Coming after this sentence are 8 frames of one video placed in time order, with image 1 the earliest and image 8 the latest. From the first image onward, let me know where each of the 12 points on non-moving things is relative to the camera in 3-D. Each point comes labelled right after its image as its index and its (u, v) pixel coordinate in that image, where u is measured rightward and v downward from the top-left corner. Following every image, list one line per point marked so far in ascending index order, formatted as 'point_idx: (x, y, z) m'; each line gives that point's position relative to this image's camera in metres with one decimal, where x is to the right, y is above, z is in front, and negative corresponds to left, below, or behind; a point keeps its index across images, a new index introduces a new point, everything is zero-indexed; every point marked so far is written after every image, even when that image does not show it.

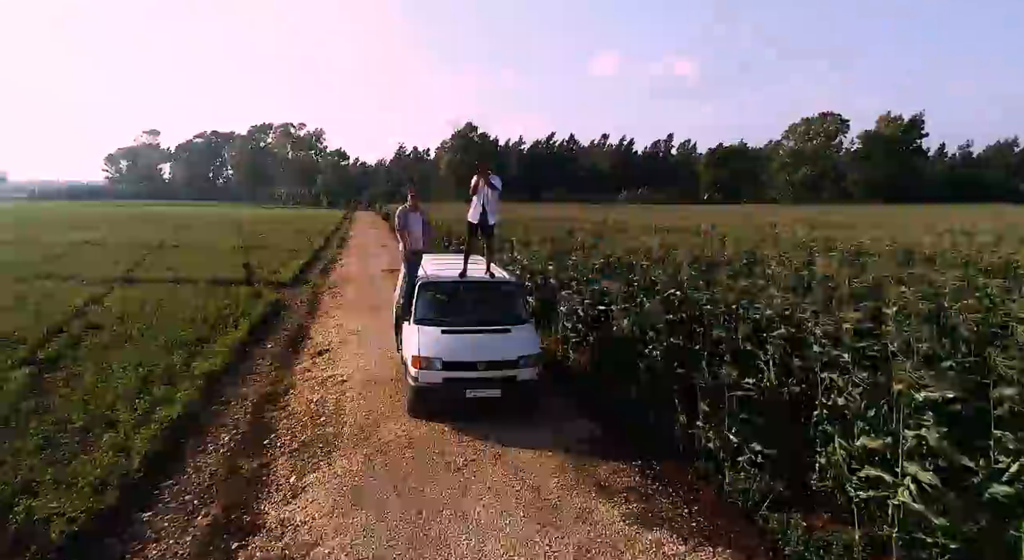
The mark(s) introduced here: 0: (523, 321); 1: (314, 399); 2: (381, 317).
0: (+0.1, -0.5, +7.5) m
1: (-2.8, -1.7, +8.5) m
2: (-3.8, -0.9, +15.9) m
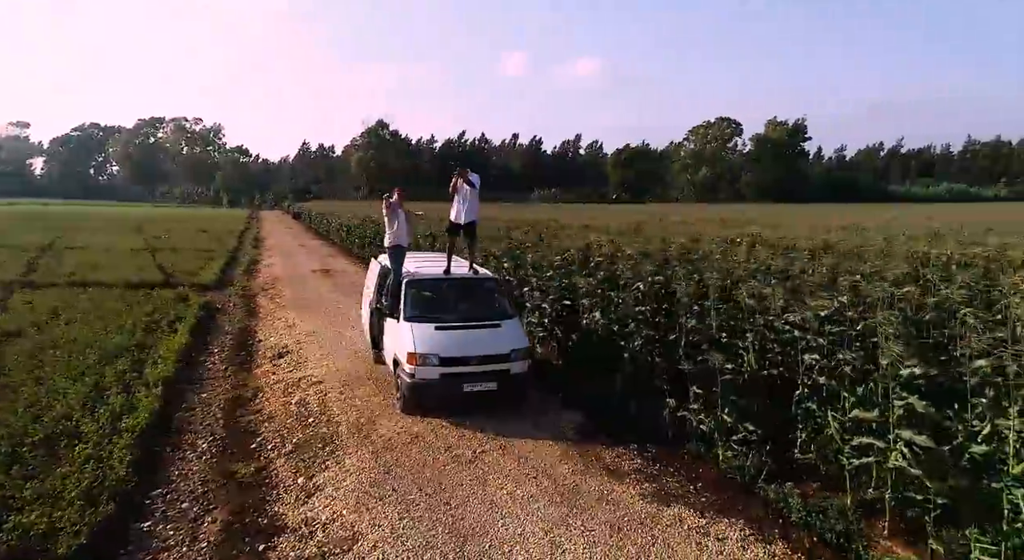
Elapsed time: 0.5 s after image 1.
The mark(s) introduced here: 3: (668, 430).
0: (0.0, -0.4, +7.7) m
1: (-3.0, -1.7, +8.3) m
2: (-5.0, -0.9, +15.6) m
3: (+1.8, -1.7, +6.8) m
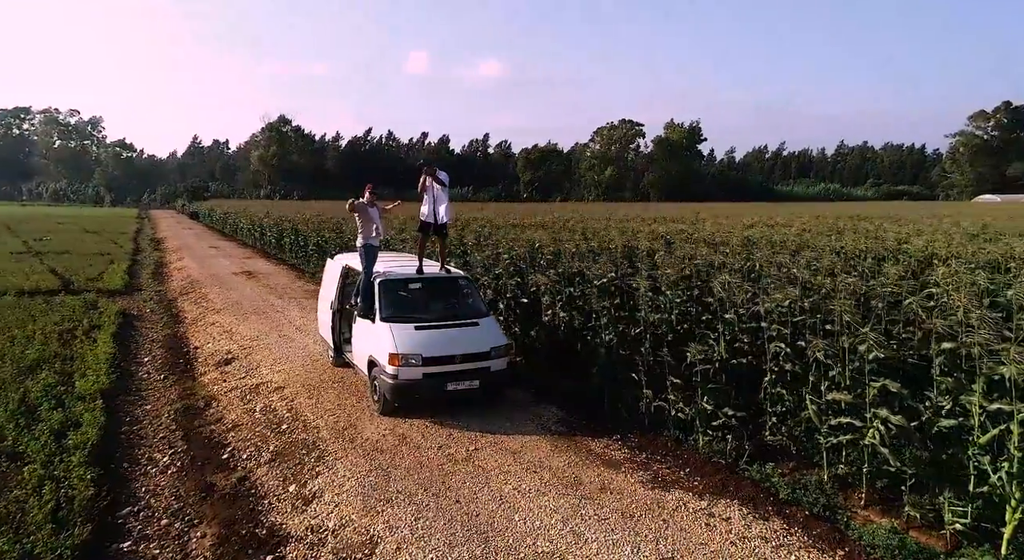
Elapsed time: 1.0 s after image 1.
0: (-0.3, -0.4, +7.7) m
1: (-3.4, -1.7, +7.9) m
2: (-6.3, -1.0, +14.9) m
3: (+1.6, -1.6, +7.1) m
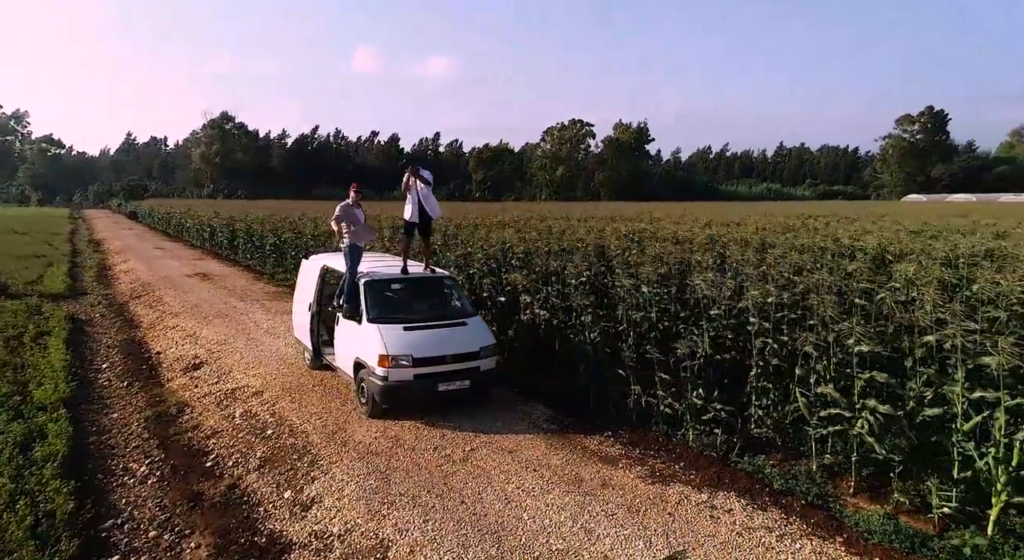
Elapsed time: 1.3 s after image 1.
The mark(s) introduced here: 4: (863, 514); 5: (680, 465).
0: (-0.5, -0.4, +7.7) m
1: (-3.6, -1.7, +7.7) m
2: (-6.9, -1.0, +14.4) m
3: (+1.4, -1.6, +7.2) m
4: (+2.7, -1.8, +4.7) m
5: (+1.6, -1.8, +5.8) m
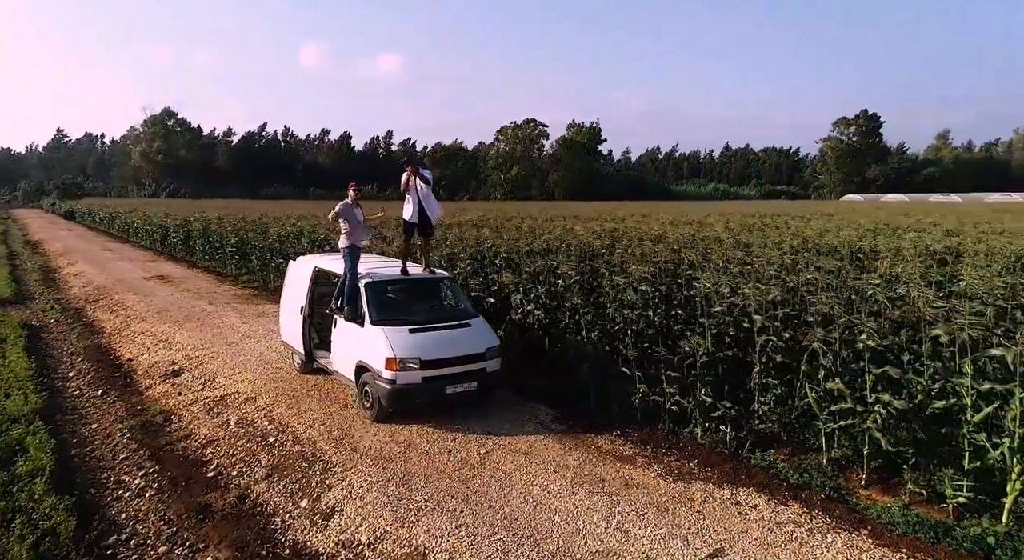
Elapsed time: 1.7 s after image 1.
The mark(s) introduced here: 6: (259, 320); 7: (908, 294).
0: (-0.5, -0.4, +7.6) m
1: (-3.5, -1.7, +7.4) m
2: (-7.3, -1.1, +13.9) m
3: (+1.5, -1.6, +7.3) m
4: (+3.0, -1.8, +4.8) m
5: (+1.8, -1.8, +5.8) m
6: (-6.0, -0.9, +13.9) m
7: (+4.6, -0.2, +7.0) m
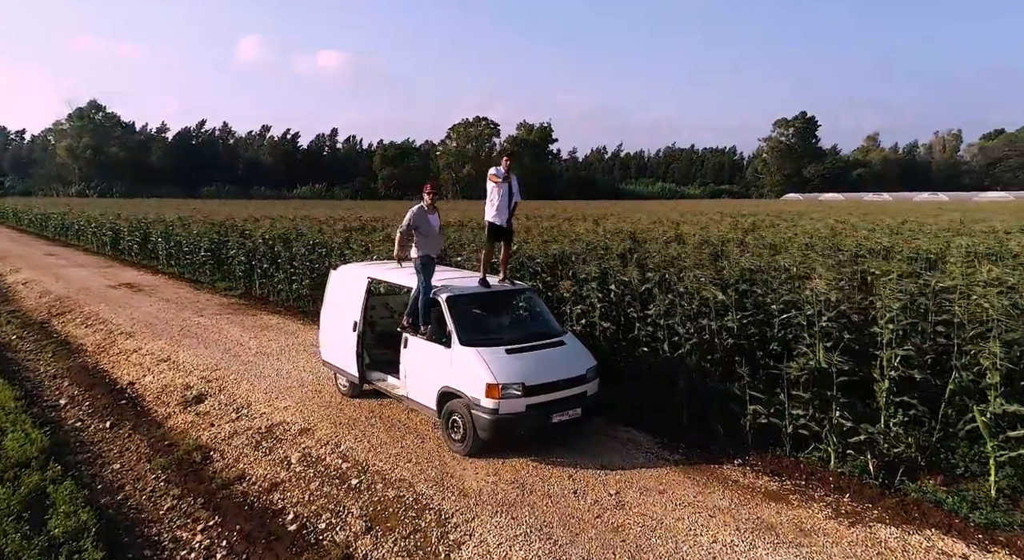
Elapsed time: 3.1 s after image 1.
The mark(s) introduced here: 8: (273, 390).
0: (+0.6, -0.6, +6.9) m
1: (-2.4, -1.9, +6.5) m
2: (-6.7, -1.3, +12.7) m
3: (+2.6, -1.7, +6.7) m
4: (+4.2, -1.9, +4.3) m
5: (+2.9, -1.9, +5.2) m
6: (-5.4, -1.2, +12.8) m
7: (+5.6, -0.2, +6.5) m
8: (-3.4, -1.6, +8.7) m
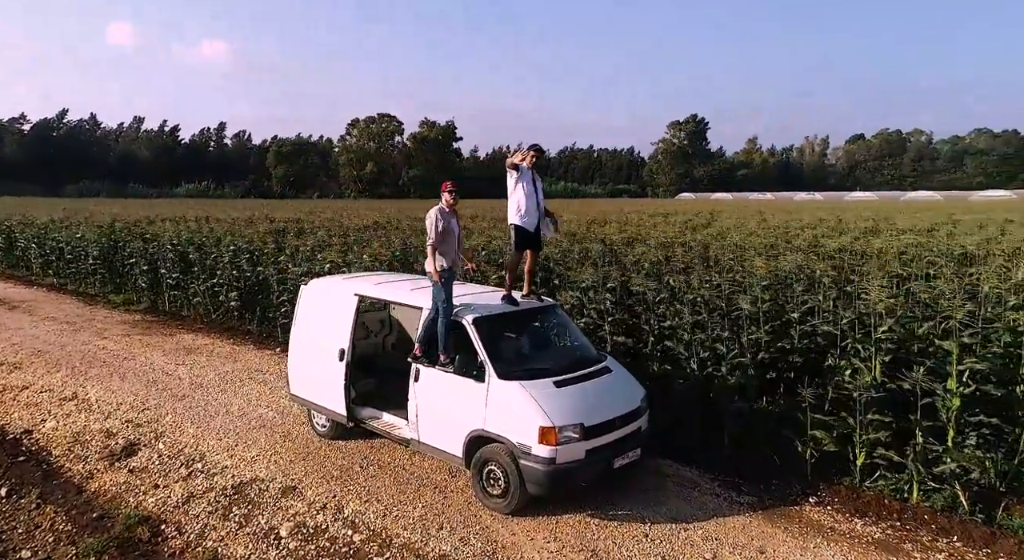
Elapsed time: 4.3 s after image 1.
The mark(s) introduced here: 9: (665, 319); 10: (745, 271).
0: (+0.8, -0.7, +5.9) m
1: (-2.0, -2.1, +5.1) m
2: (-7.2, -1.6, +10.7) m
3: (+2.9, -1.8, +6.0) m
4: (+4.8, -2.0, +4.0) m
5: (+3.5, -2.0, +4.7) m
6: (-5.9, -1.4, +10.9) m
7: (+5.9, -0.3, +6.4) m
8: (-3.3, -1.8, +7.1) m
9: (+1.8, -0.4, +7.4) m
10: (+3.6, +0.1, +9.0) m
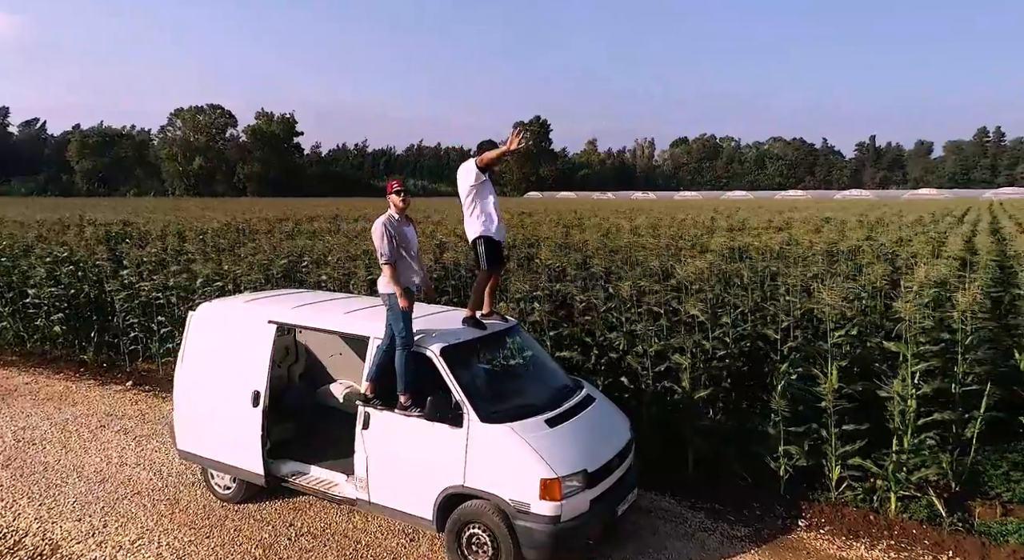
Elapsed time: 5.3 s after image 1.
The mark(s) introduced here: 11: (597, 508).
0: (+0.5, -0.8, +5.3) m
1: (-2.1, -2.4, +3.8) m
2: (-8.4, -2.0, +8.0) m
3: (+2.5, -1.9, +5.9) m
4: (+4.9, -2.0, +4.3) m
5: (+3.4, -2.0, +4.7) m
6: (-7.2, -1.8, +8.5) m
7: (+5.3, -0.3, +6.9) m
8: (-3.8, -2.1, +5.4) m
9: (+1.1, -0.6, +6.9) m
10: (+2.4, 0.0, +8.9) m
11: (+0.6, -1.6, +4.2) m
